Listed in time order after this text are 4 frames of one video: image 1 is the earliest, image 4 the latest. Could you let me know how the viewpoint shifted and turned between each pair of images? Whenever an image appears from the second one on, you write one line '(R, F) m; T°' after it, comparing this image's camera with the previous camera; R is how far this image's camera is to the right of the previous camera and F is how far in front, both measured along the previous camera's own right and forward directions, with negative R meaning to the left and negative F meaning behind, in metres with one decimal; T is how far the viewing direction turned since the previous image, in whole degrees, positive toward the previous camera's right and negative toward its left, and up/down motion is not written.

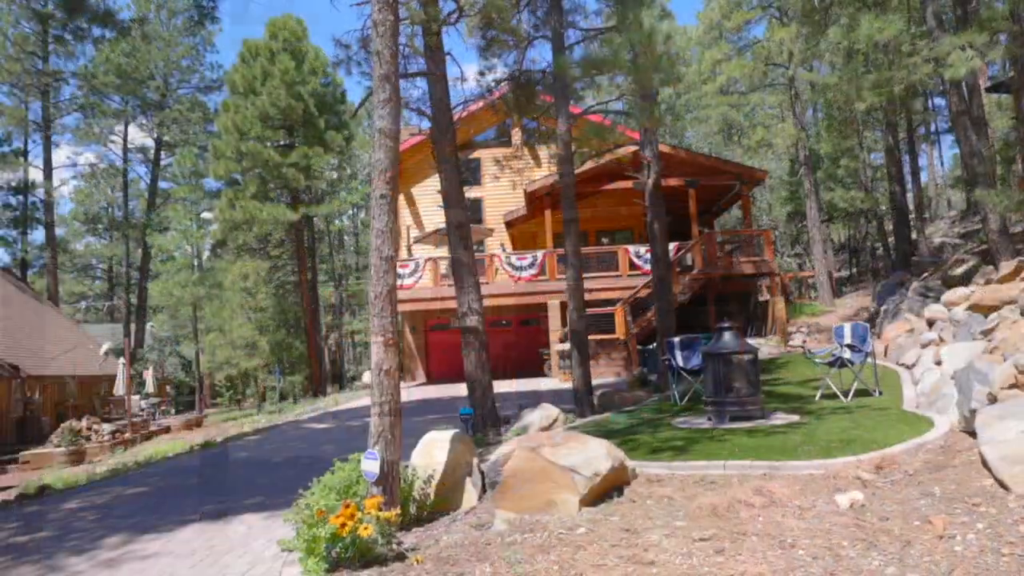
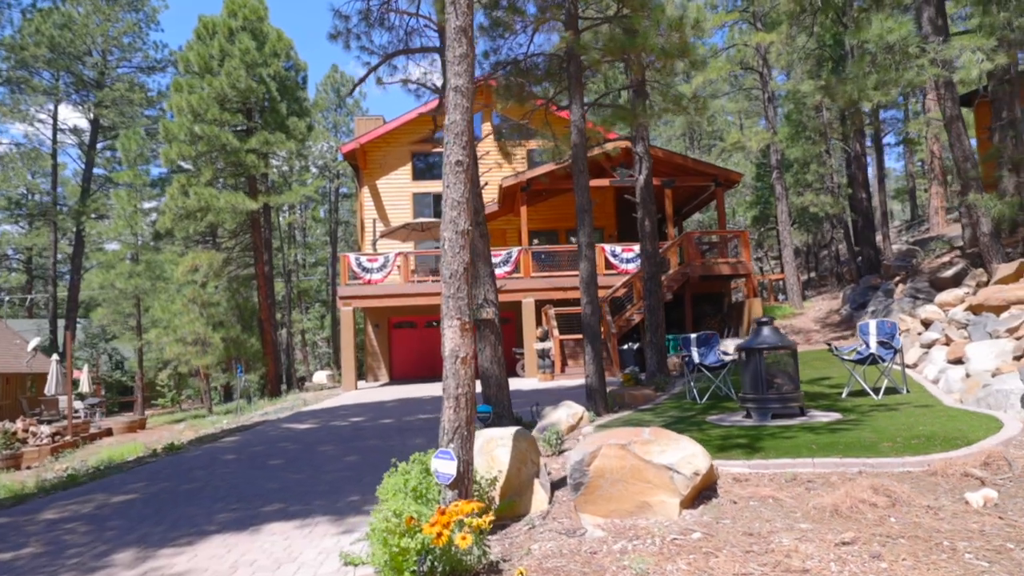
(-1.1, +0.6) m; +6°
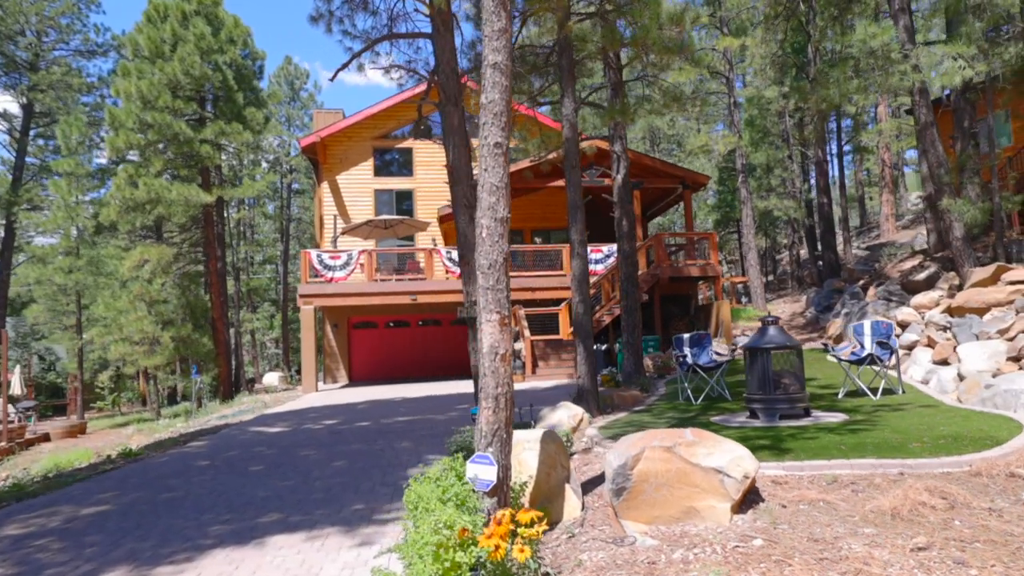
(-0.6, +0.4) m; +5°
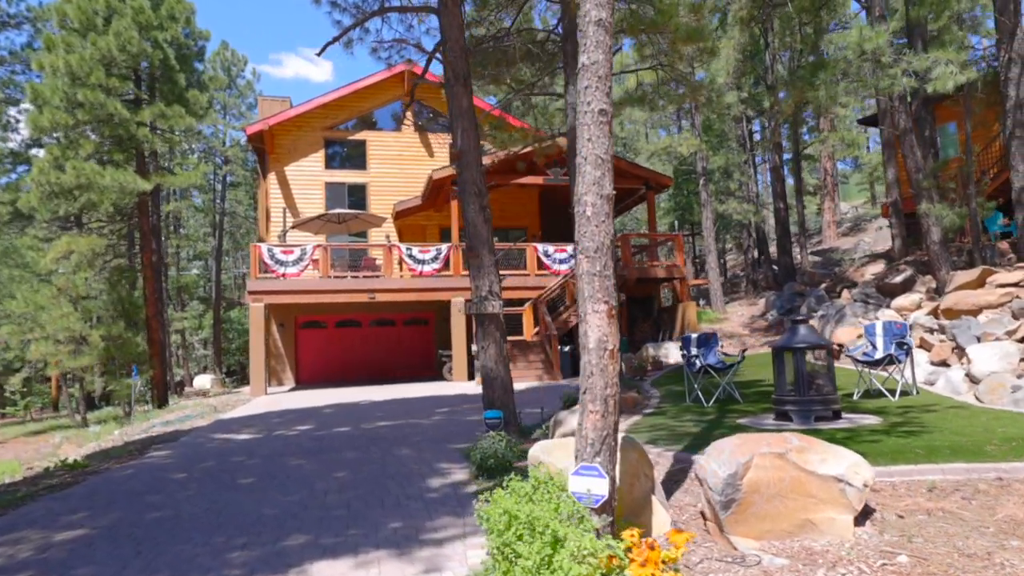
(-1.0, +0.7) m; +6°
